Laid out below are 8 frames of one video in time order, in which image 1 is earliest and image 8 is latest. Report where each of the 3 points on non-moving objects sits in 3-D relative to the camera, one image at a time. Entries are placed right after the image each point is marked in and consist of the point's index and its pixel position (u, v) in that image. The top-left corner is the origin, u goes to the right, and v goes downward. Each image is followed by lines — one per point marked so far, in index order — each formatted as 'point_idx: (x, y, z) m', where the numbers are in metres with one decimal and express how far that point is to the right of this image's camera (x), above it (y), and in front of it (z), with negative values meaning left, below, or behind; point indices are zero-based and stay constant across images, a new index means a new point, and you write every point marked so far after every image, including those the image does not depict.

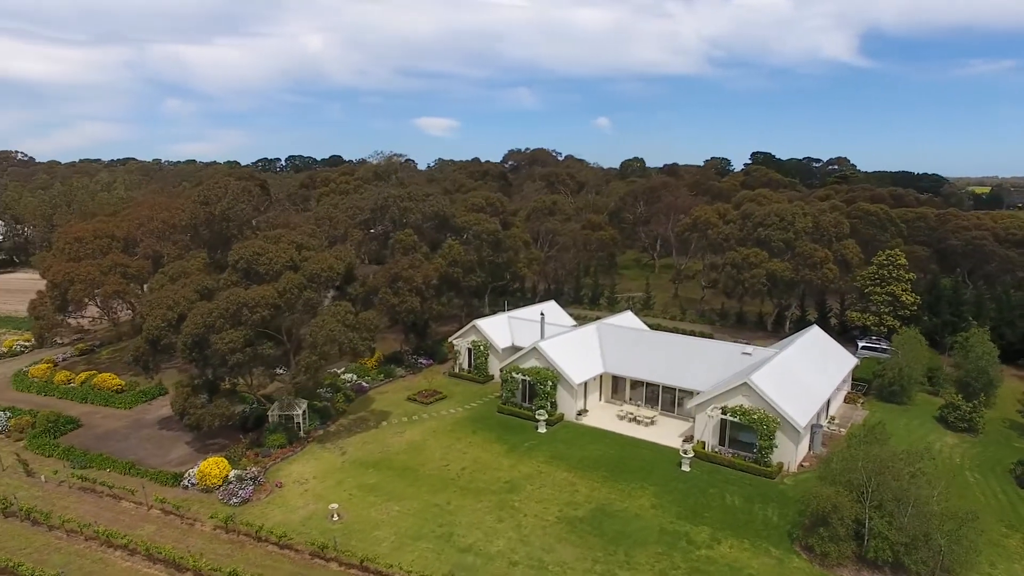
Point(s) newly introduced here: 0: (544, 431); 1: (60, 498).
0: (+0.9, -4.0, +20.0) m
1: (-10.8, -5.0, +17.1) m
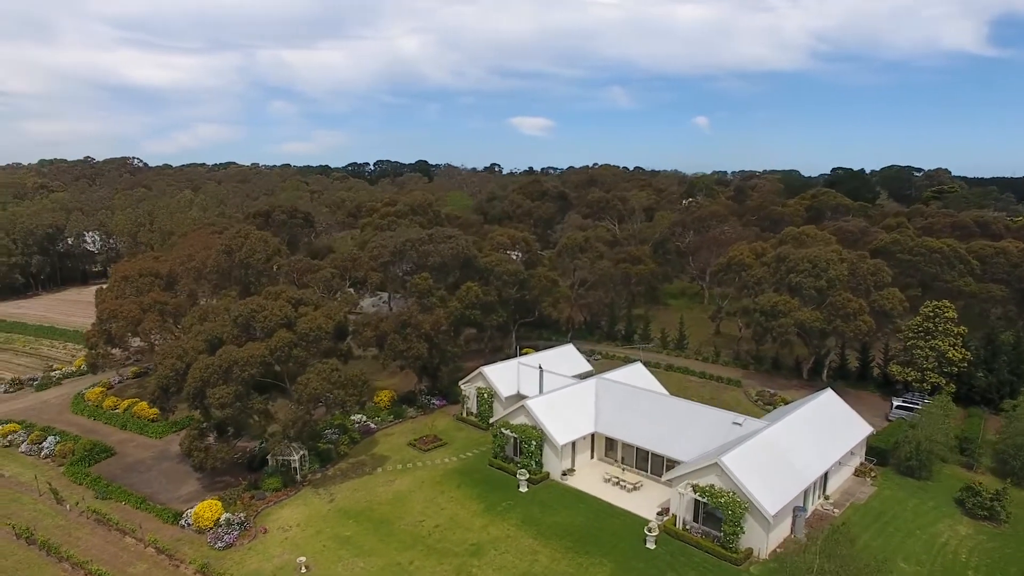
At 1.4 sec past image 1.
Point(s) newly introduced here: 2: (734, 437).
0: (+0.4, -5.7, +20.3) m
1: (-11.6, -6.4, +19.2) m
2: (+6.0, -4.1, +19.5) m
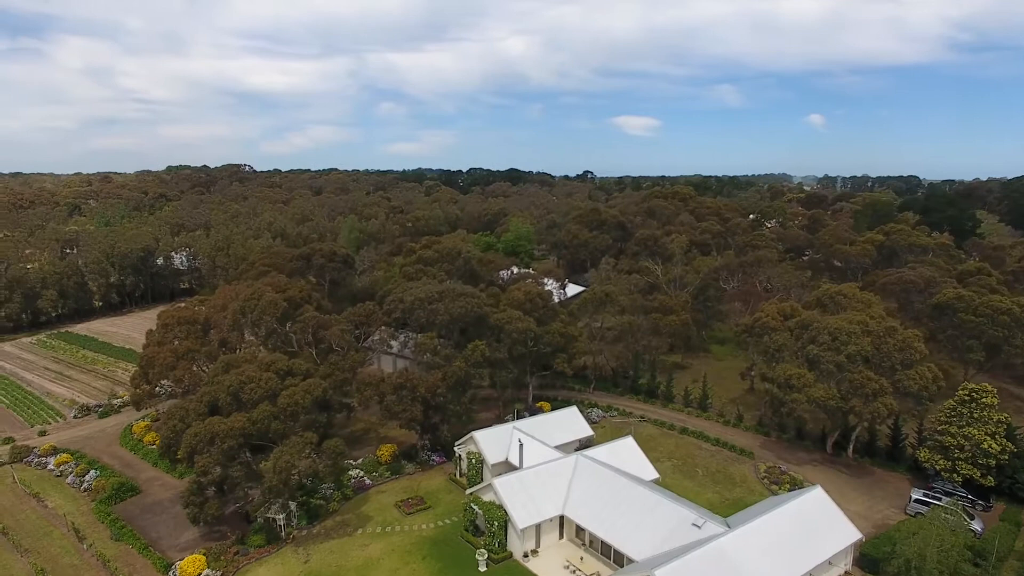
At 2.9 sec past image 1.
0: (-0.8, -8.2, +20.8) m
1: (-12.9, -8.5, +21.6) m
2: (+4.7, -6.7, +19.1) m
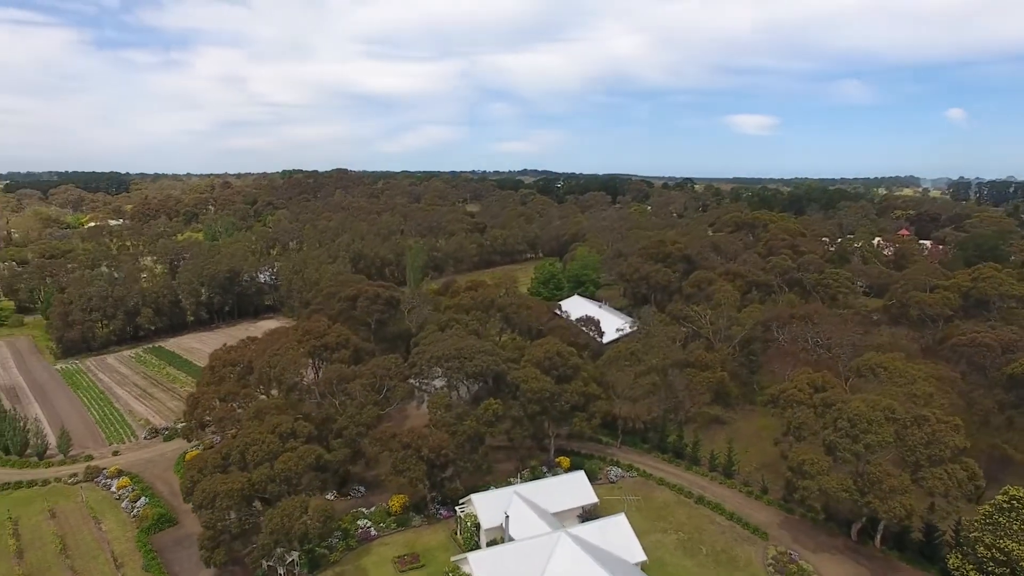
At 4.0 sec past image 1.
0: (-1.8, -10.7, +21.6) m
1: (-13.6, -10.6, +24.4) m
2: (+3.4, -9.5, +18.9) m
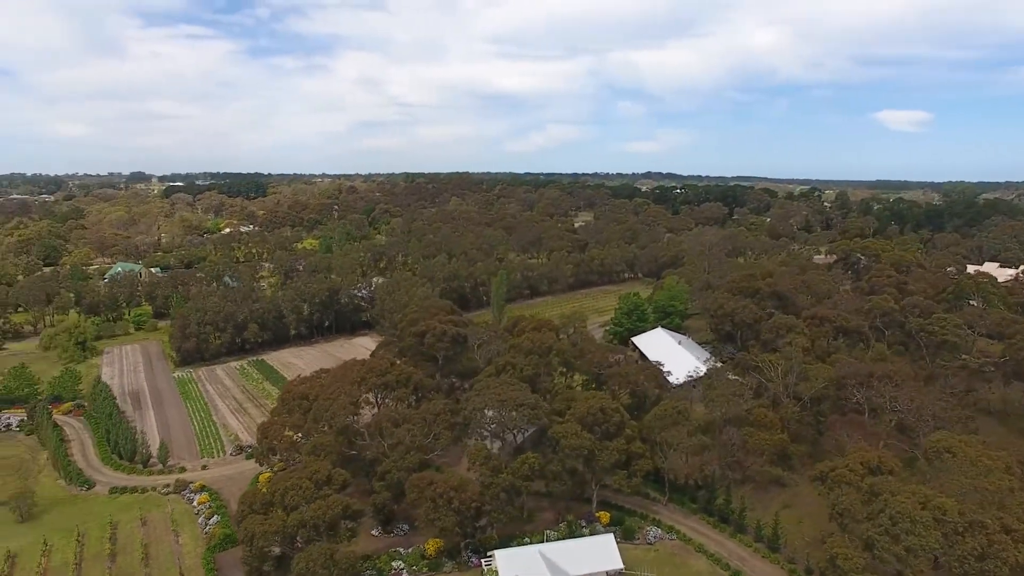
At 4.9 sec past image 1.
0: (-2.0, -13.1, +22.4) m
1: (-13.0, -12.5, +27.5) m
2: (+2.6, -12.1, +18.8) m
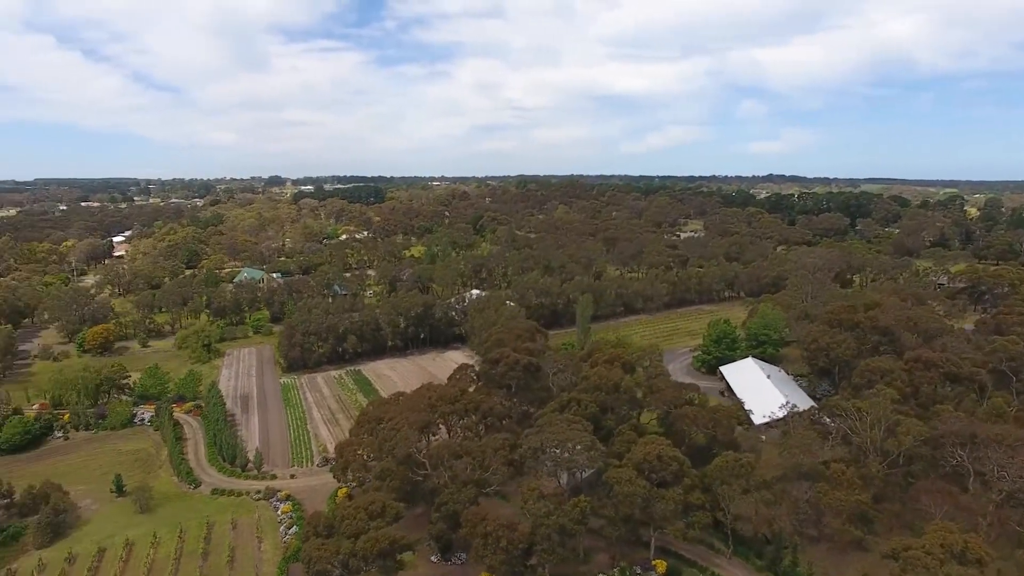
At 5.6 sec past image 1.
0: (-1.3, -14.9, +23.1) m
1: (-11.1, -13.9, +29.9) m
2: (+2.7, -14.0, +18.7) m
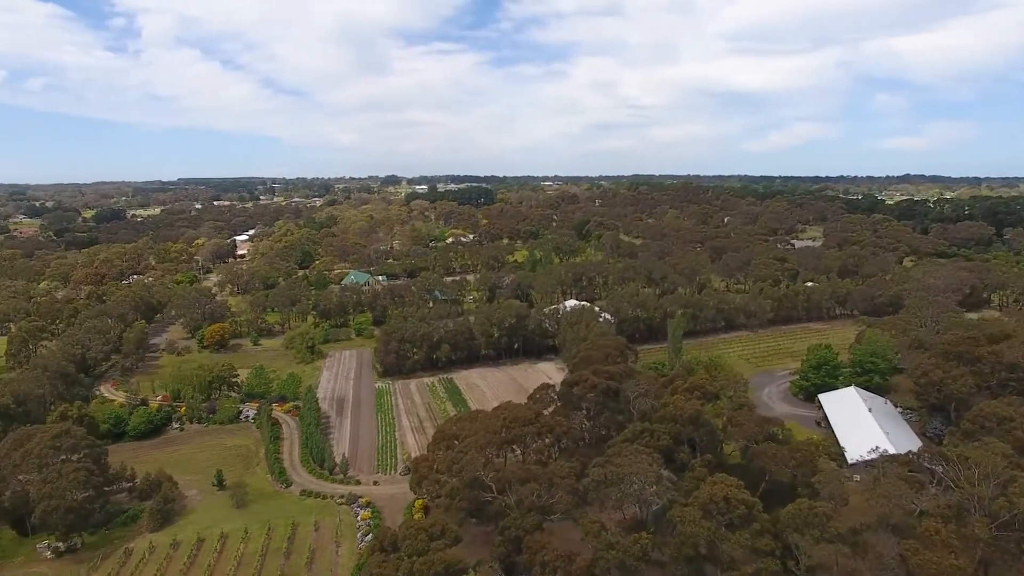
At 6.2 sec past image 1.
0: (-0.1, -16.0, +23.0) m
1: (-8.6, -14.8, +31.4) m
2: (+3.1, -15.4, +18.0) m
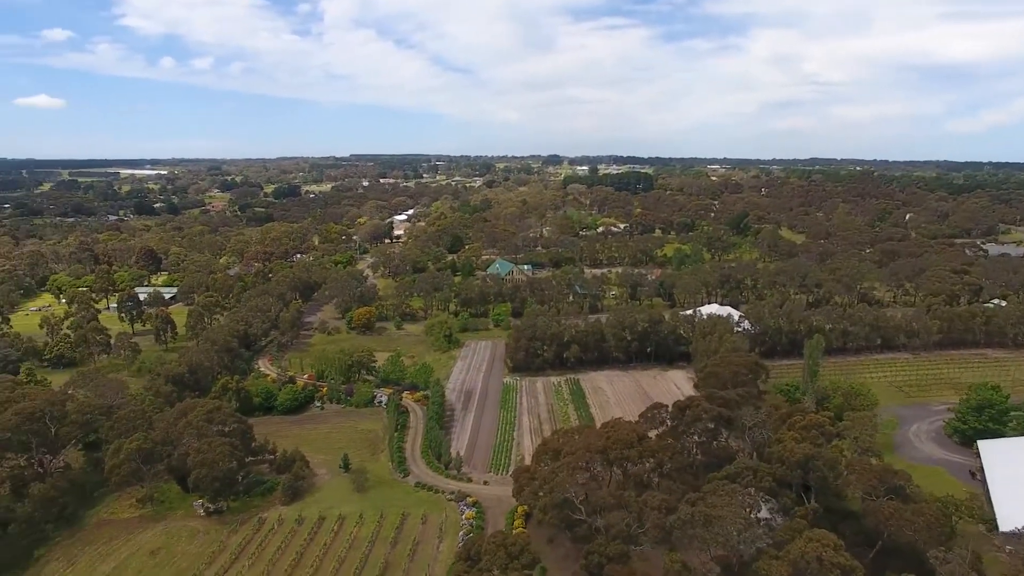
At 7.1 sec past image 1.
0: (+1.4, -17.5, +23.0) m
1: (-4.8, -15.4, +33.1) m
2: (+3.3, -17.2, +17.3) m
